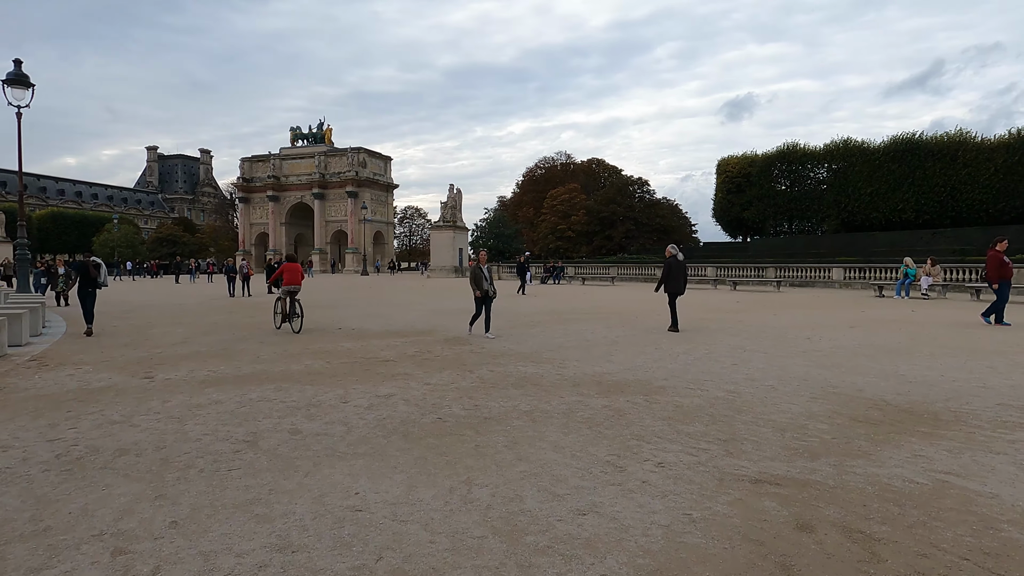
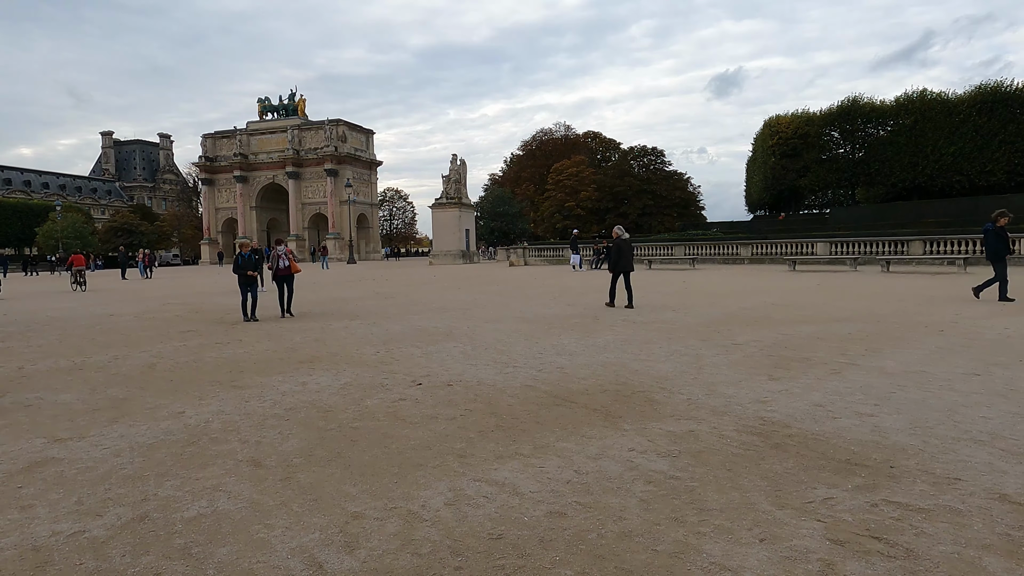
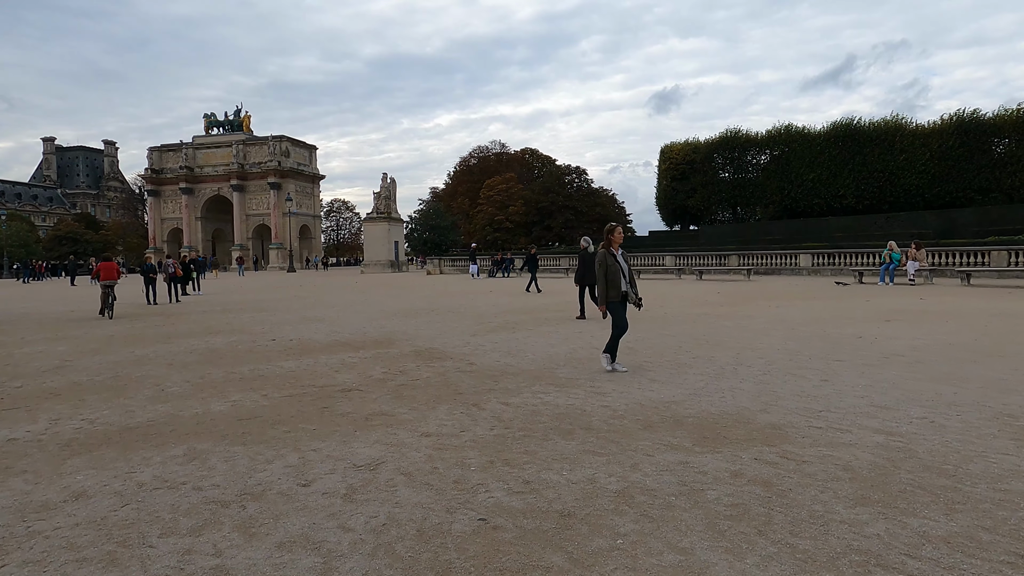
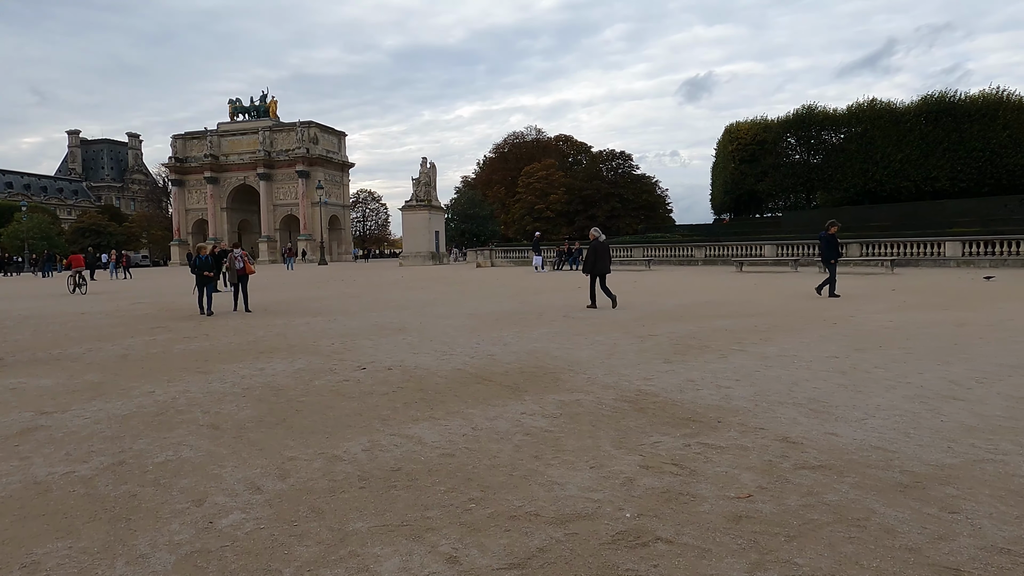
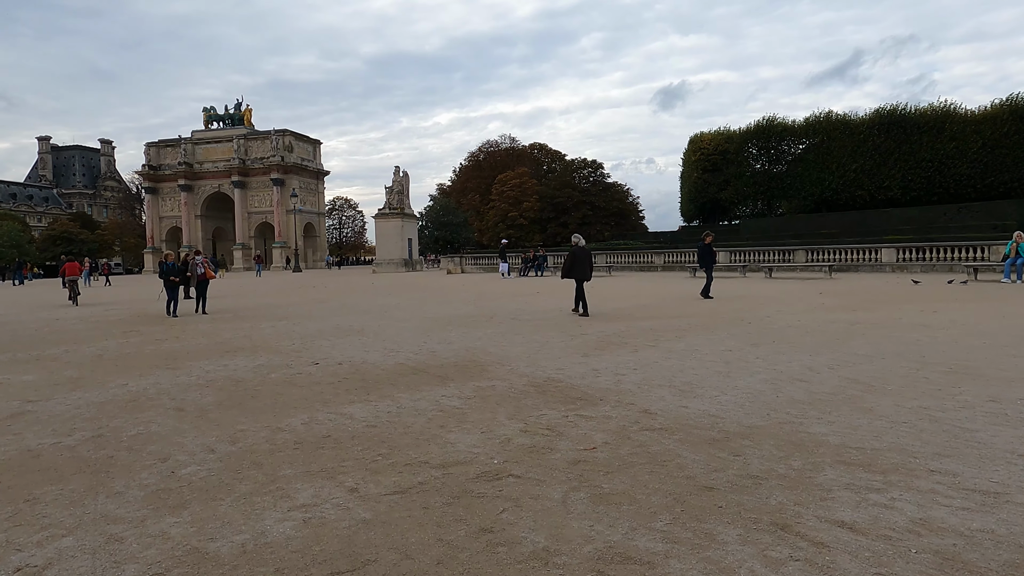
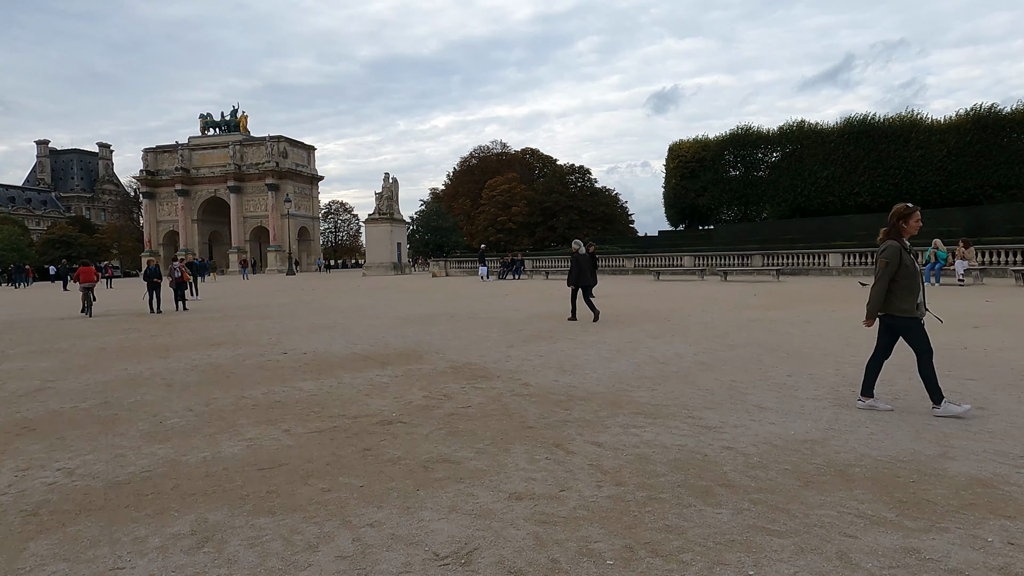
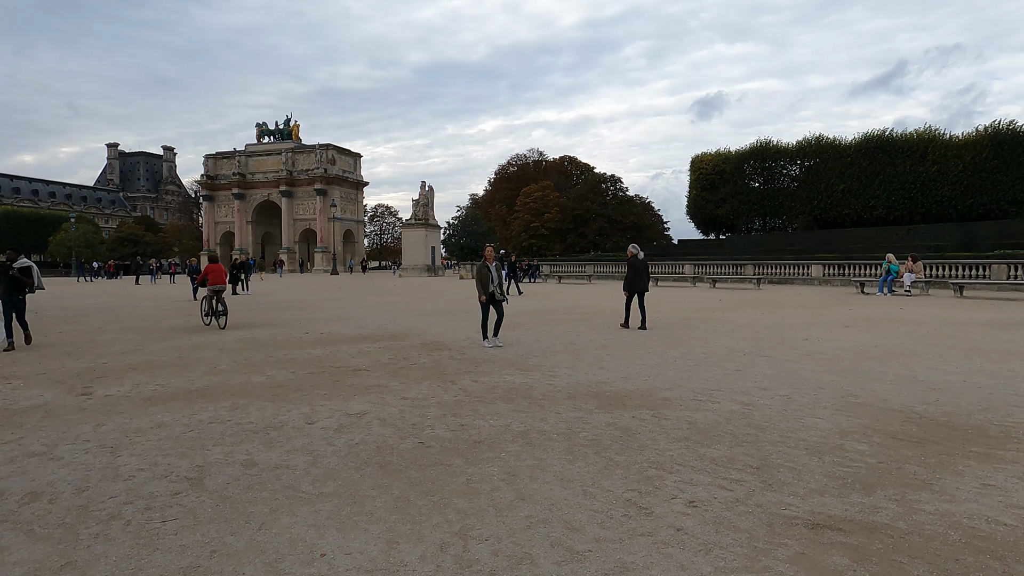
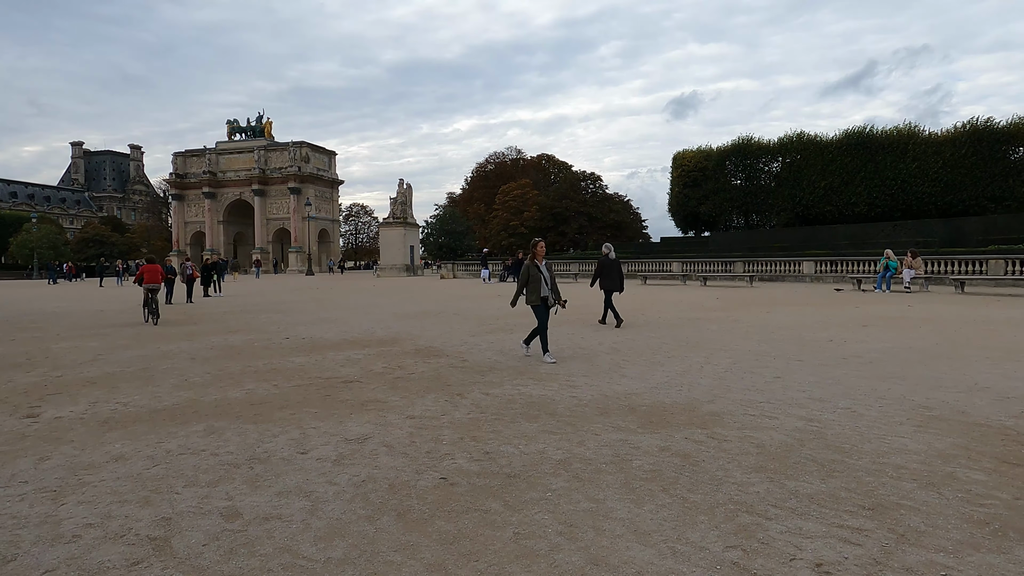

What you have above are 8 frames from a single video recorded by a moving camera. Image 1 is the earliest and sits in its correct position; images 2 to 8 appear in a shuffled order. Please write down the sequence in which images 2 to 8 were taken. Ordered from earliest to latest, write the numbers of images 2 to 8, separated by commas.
7, 8, 3, 6, 5, 4, 2
